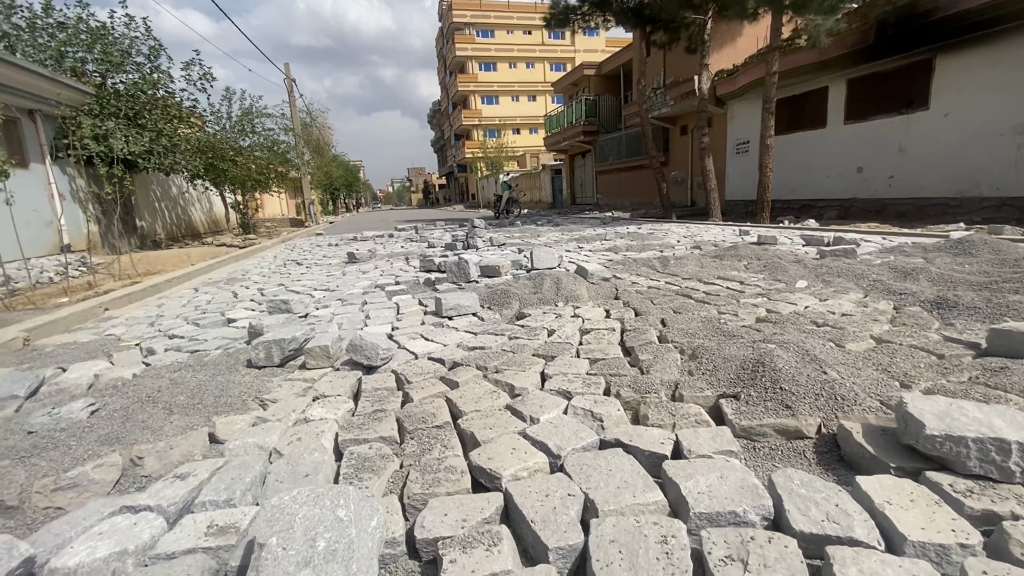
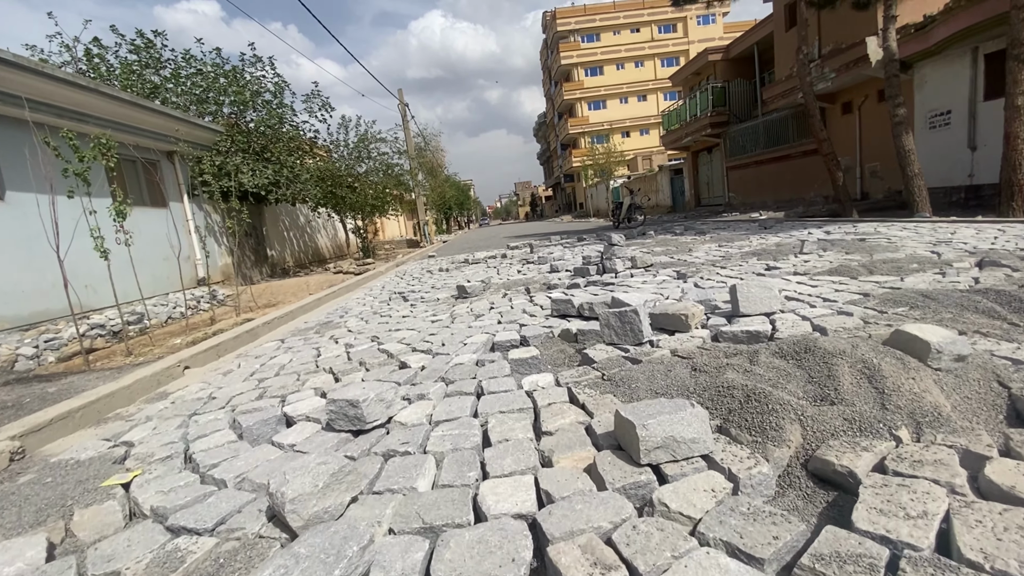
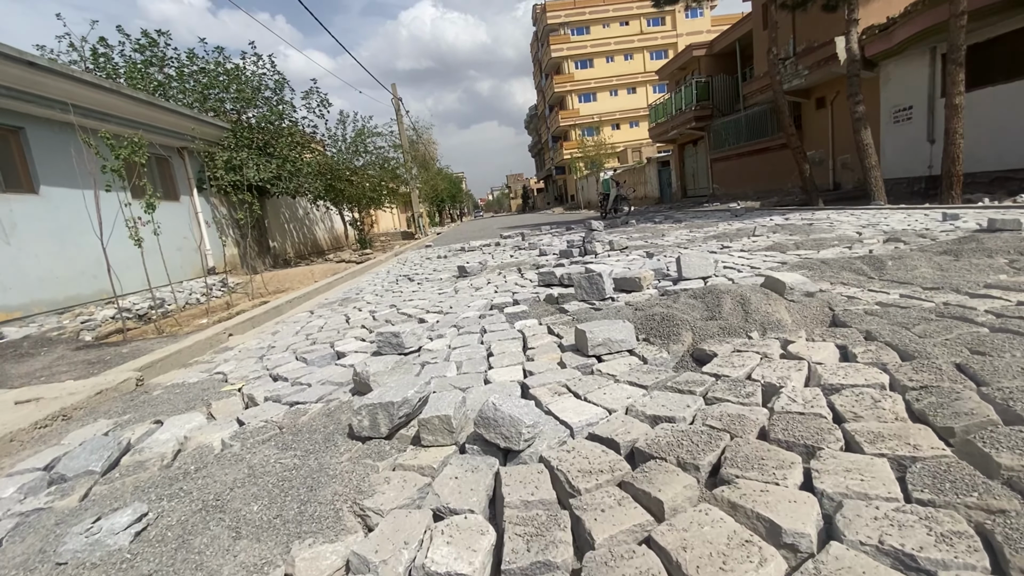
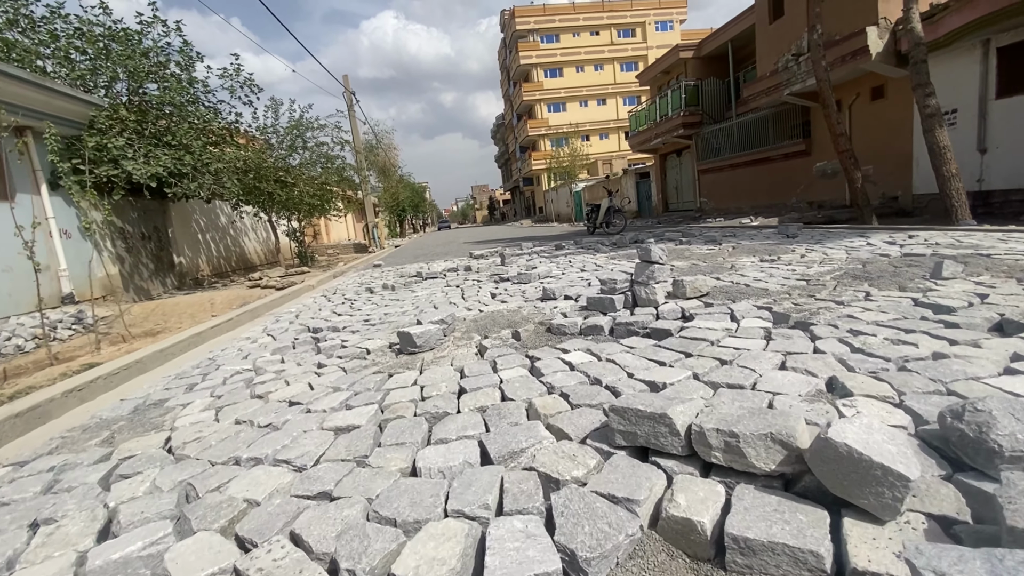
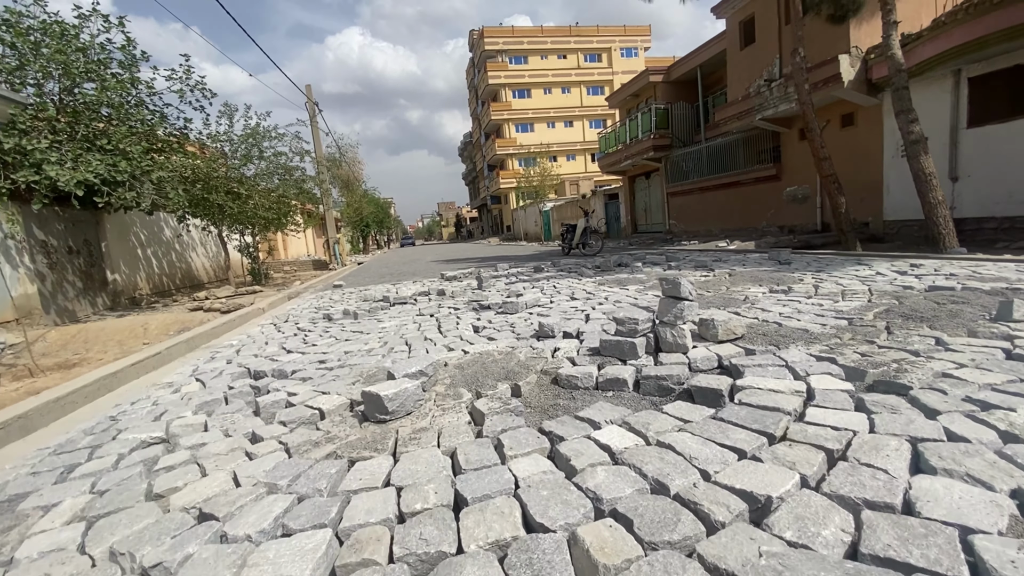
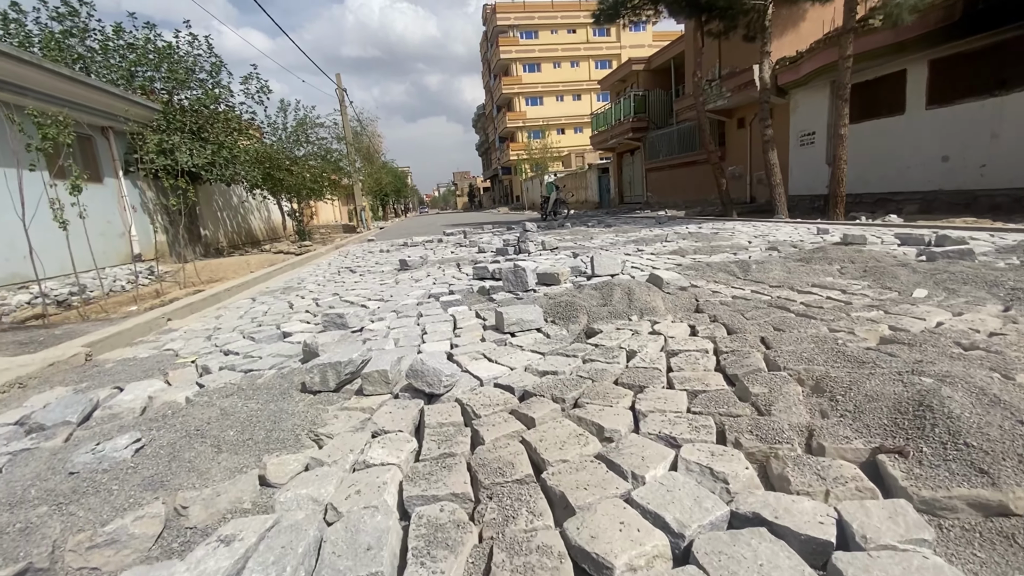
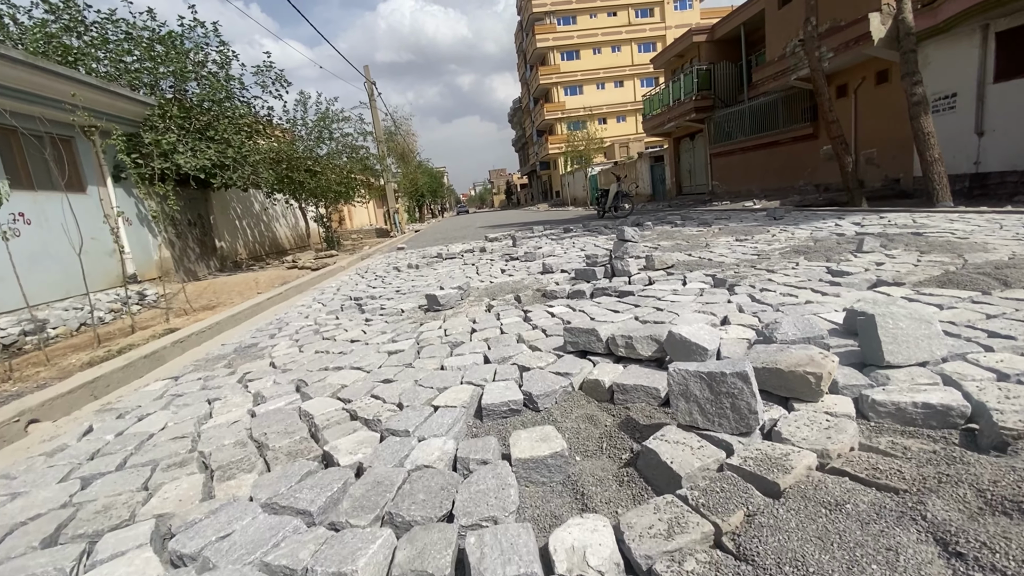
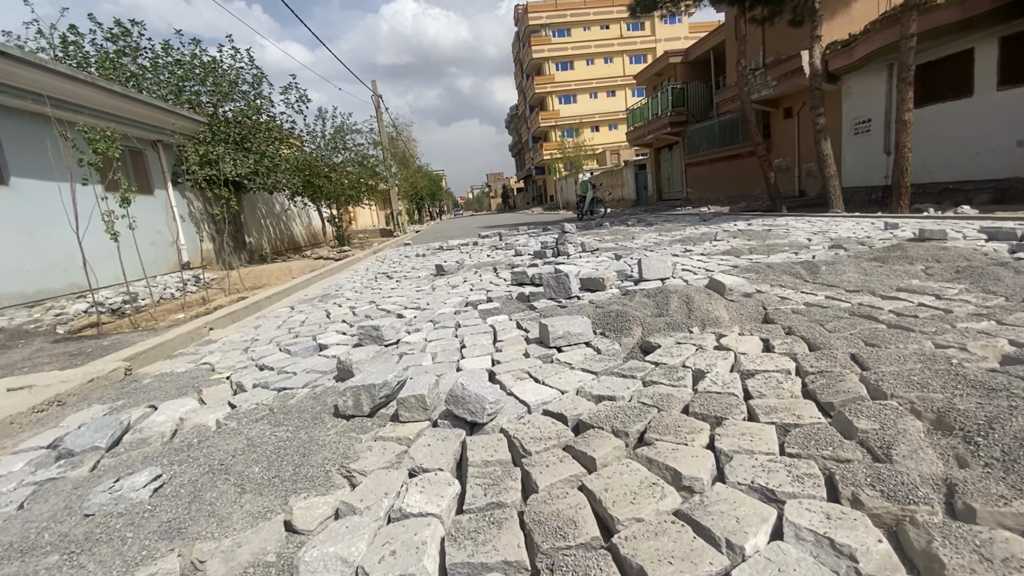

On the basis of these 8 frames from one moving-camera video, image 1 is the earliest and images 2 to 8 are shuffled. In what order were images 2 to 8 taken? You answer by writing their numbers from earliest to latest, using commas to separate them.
6, 8, 3, 2, 7, 4, 5
